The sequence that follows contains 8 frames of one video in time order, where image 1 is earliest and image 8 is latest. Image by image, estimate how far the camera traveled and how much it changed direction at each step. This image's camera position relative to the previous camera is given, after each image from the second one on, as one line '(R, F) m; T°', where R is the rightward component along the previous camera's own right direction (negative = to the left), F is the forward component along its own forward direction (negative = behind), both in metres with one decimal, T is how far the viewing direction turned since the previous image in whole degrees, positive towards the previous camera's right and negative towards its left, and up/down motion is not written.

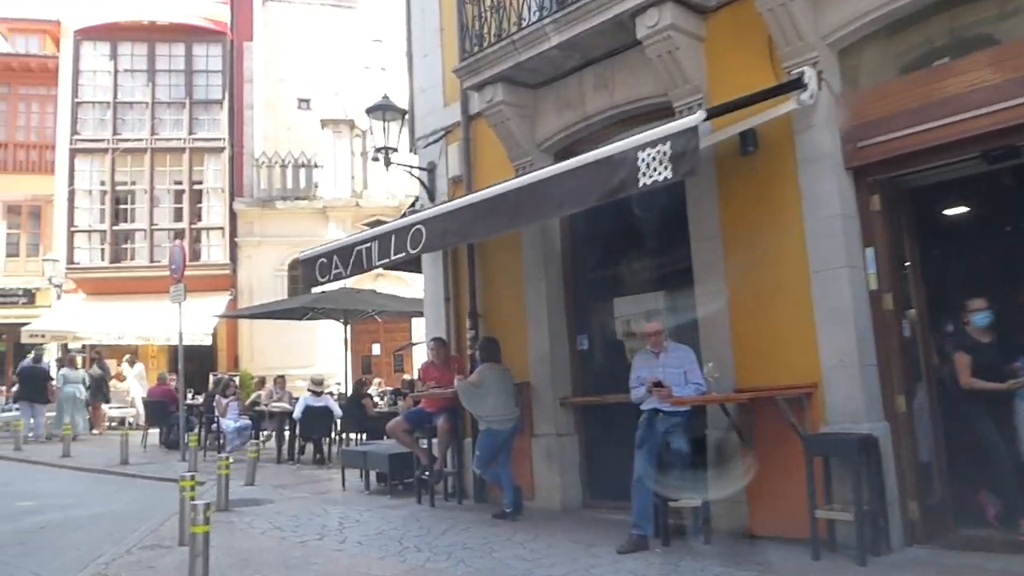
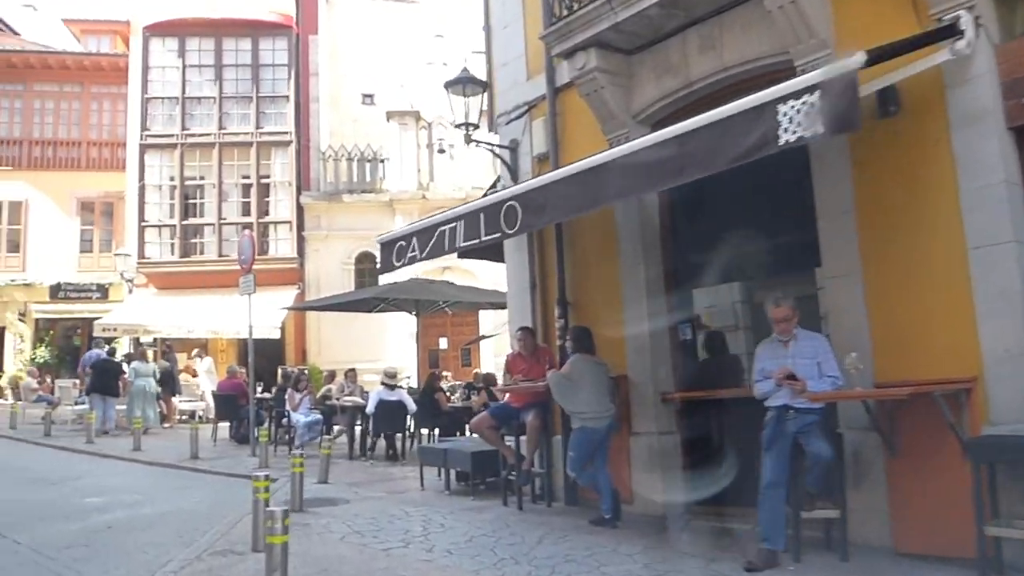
(-0.4, +0.8) m; -4°
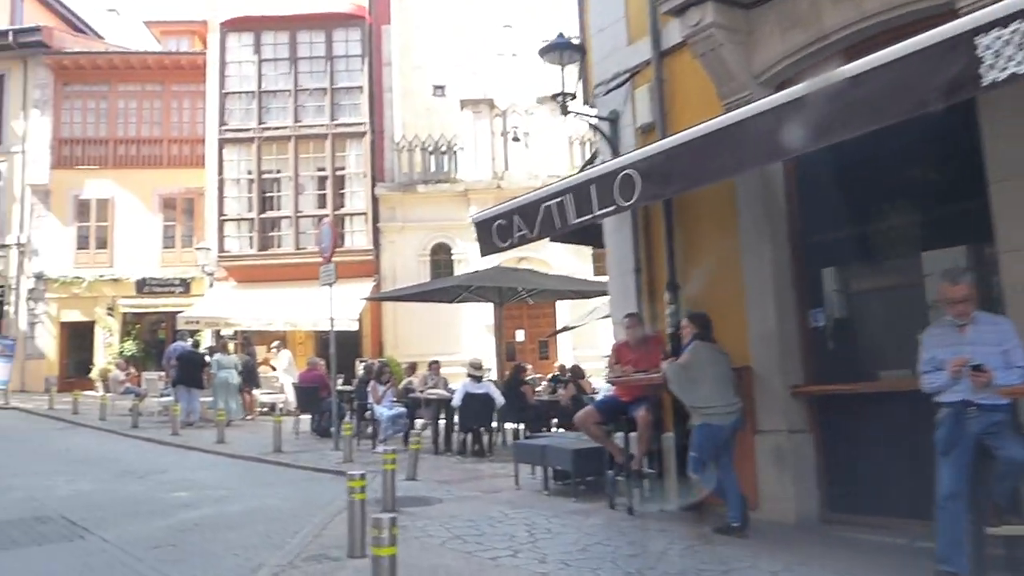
(-0.4, +0.8) m; -5°
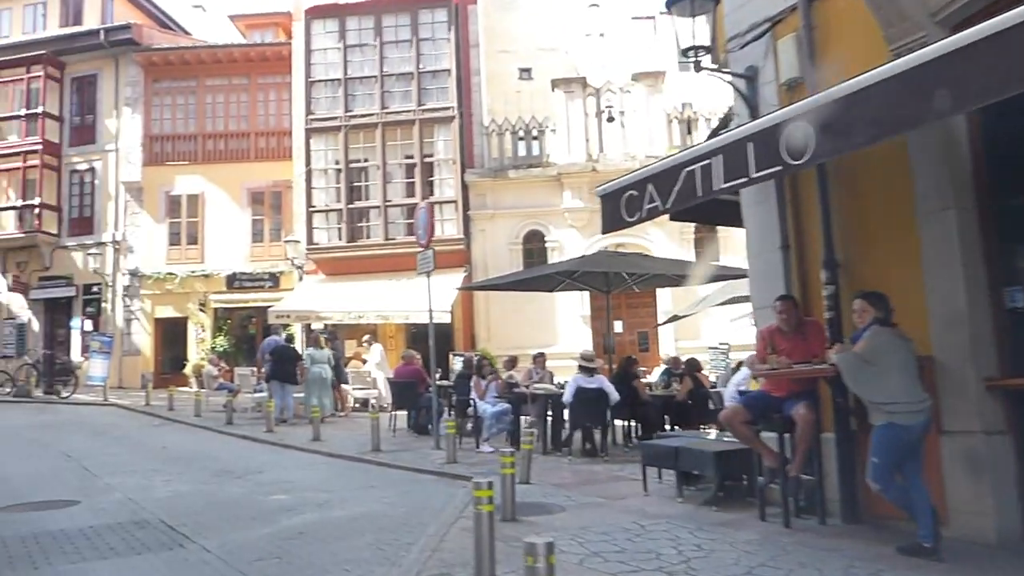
(-0.5, +1.0) m; -5°
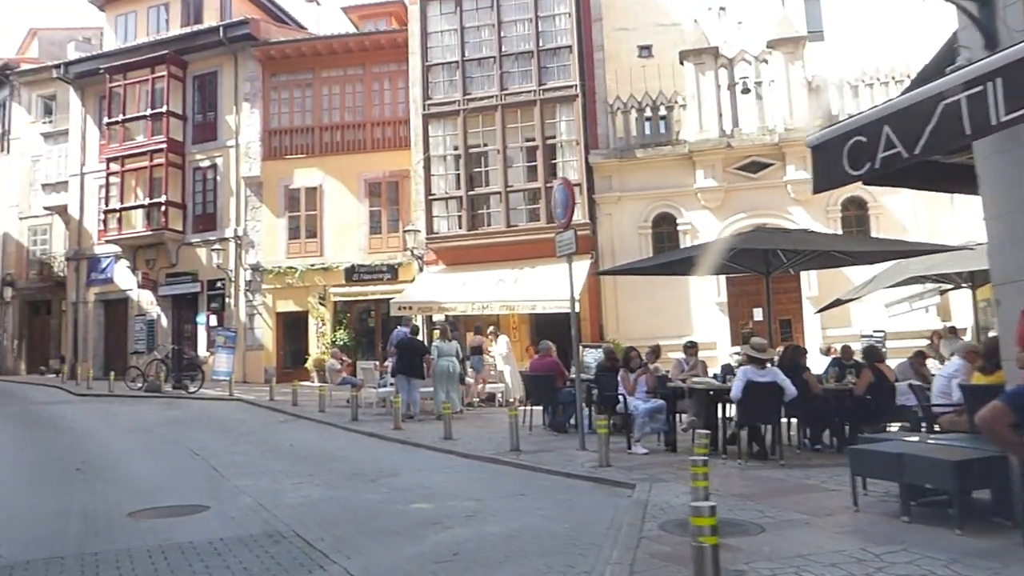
(-0.6, +1.2) m; -7°
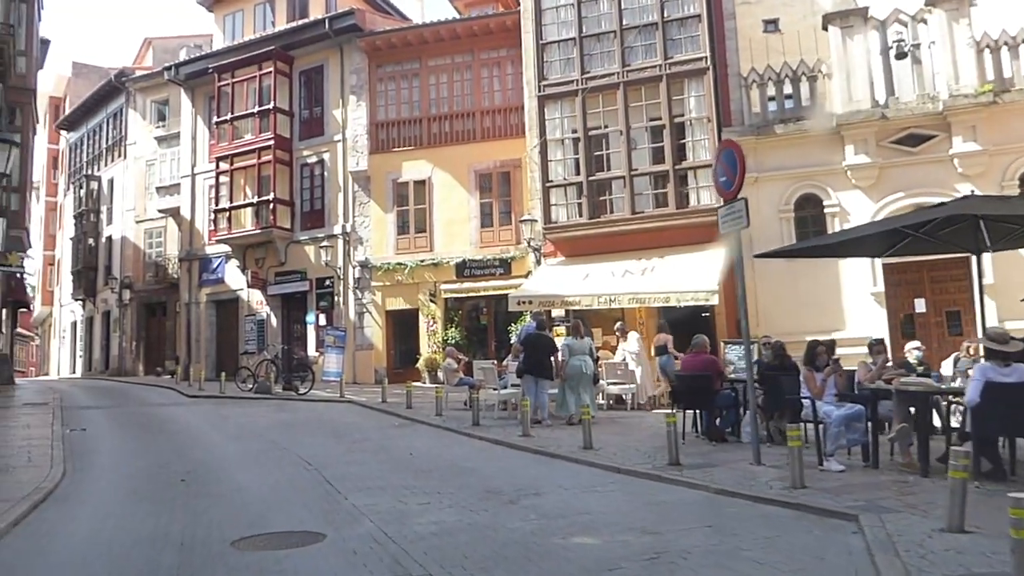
(-0.6, +1.7) m; -7°
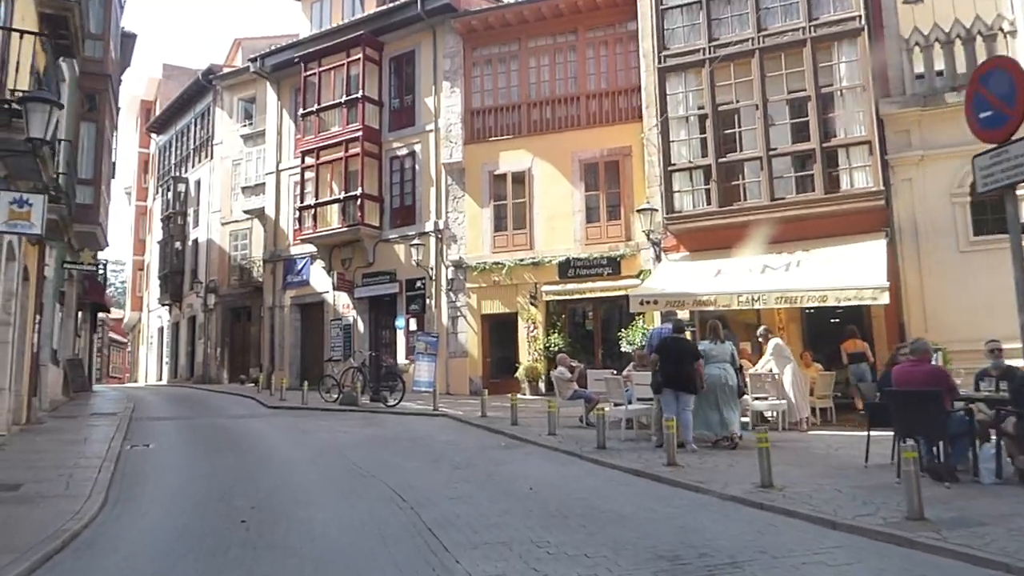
(-0.7, +2.5) m; -6°
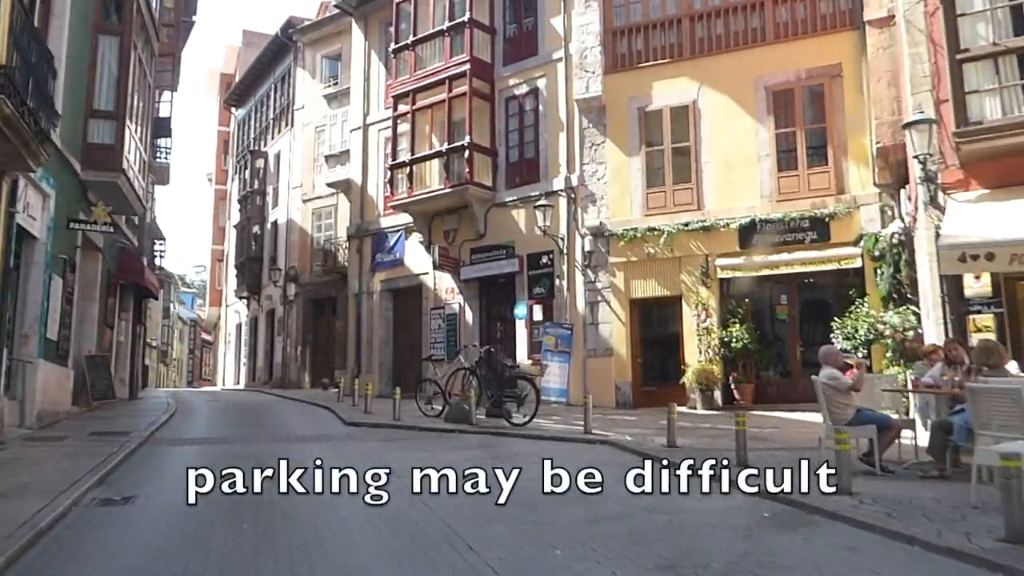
(-1.4, +6.1) m; -6°
